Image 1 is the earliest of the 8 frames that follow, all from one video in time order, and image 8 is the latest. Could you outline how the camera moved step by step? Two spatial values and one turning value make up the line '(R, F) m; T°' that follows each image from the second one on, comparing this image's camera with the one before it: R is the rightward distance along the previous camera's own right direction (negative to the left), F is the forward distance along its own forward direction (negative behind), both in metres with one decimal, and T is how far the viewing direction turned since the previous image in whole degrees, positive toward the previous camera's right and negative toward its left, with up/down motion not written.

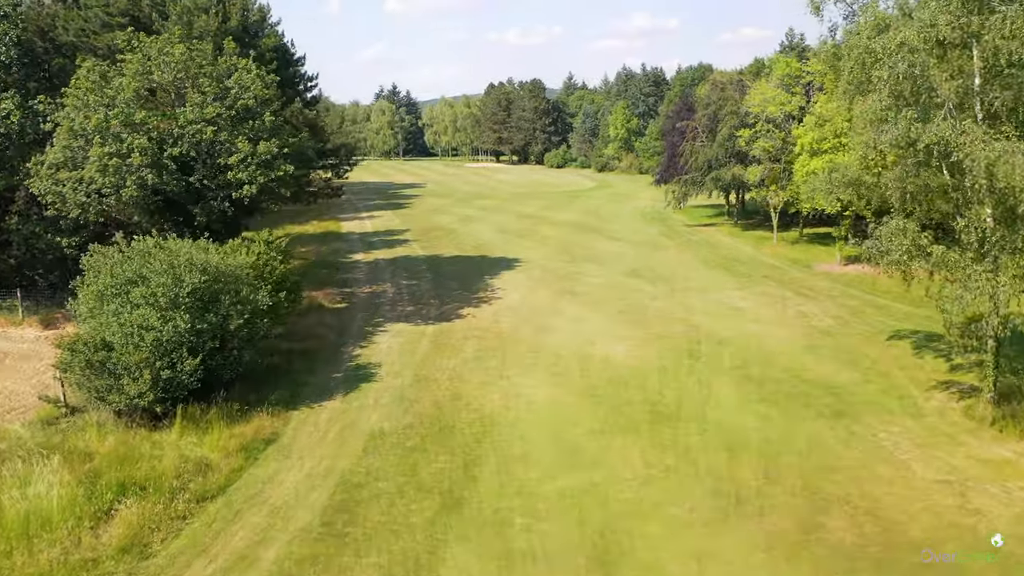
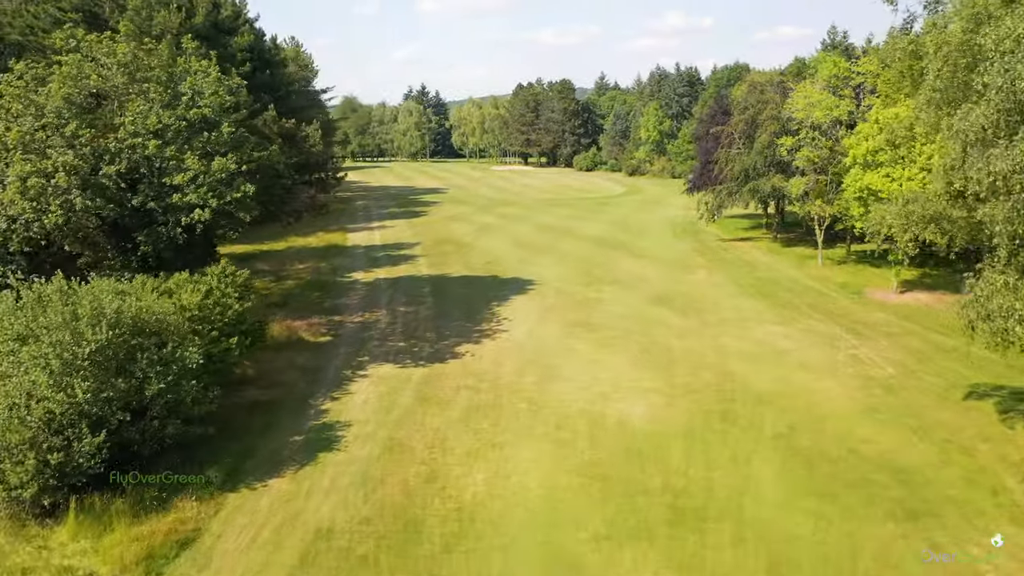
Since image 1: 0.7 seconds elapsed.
(+0.6, +2.7) m; -2°
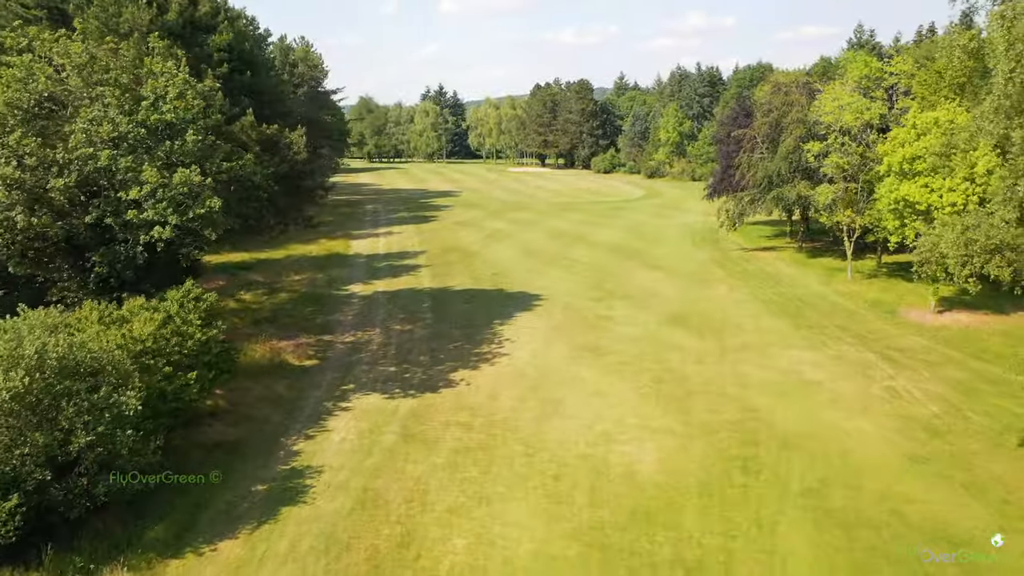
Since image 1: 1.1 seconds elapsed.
(+0.4, +1.6) m; -1°
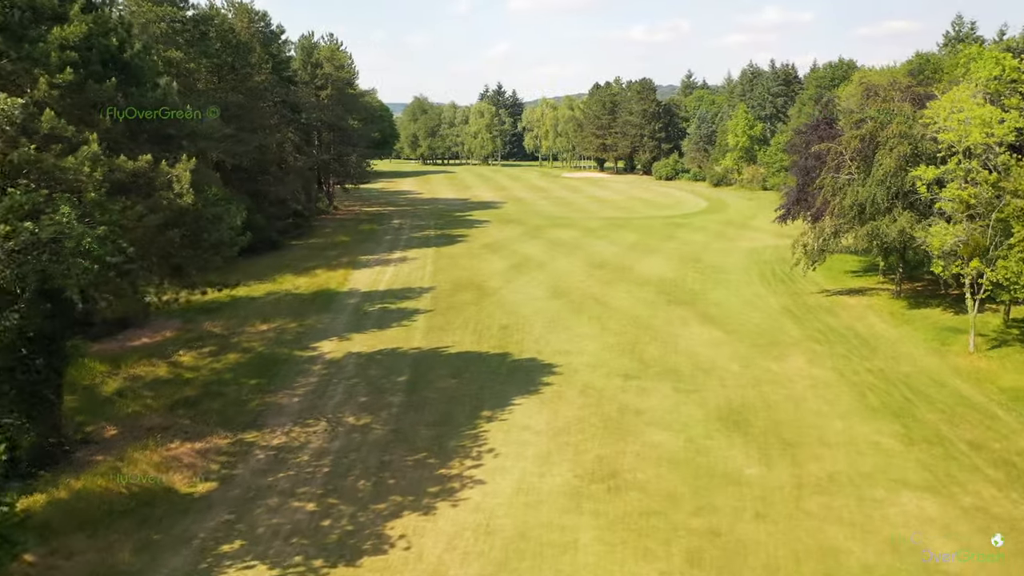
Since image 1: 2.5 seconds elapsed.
(+1.3, +5.6) m; -5°
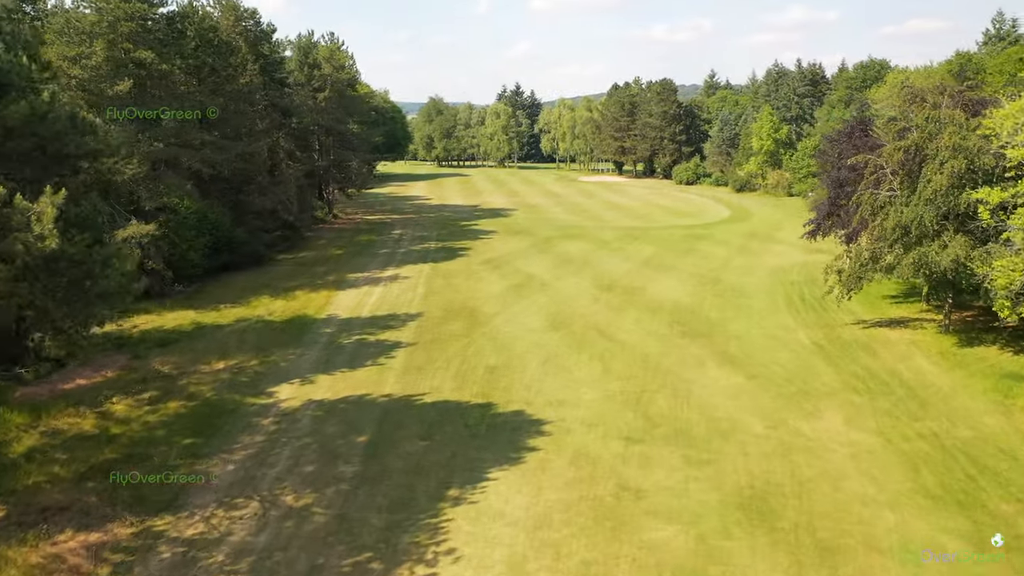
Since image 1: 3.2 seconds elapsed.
(+0.7, +2.8) m; -1°
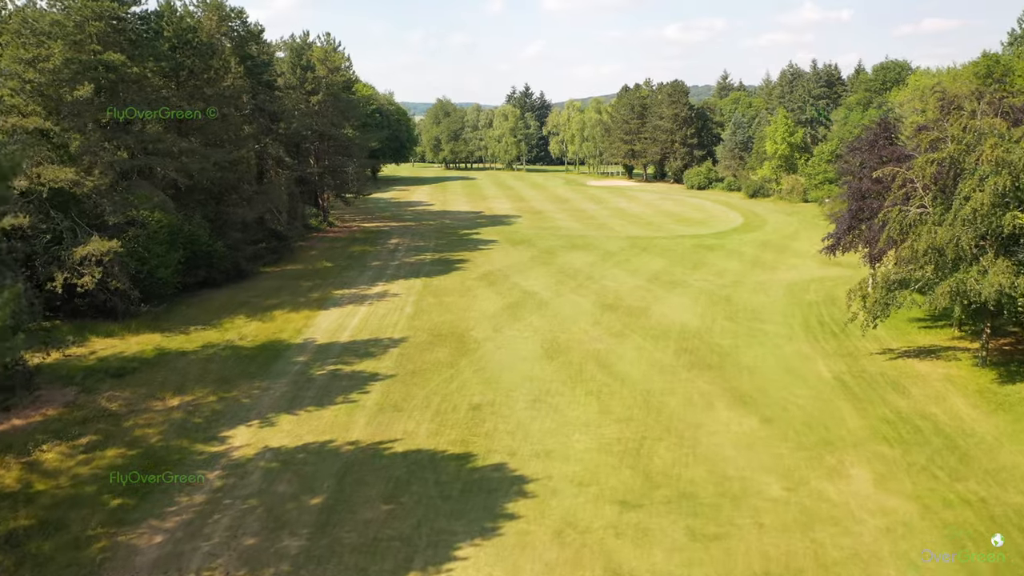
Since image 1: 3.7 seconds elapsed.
(+0.5, +2.0) m; -1°
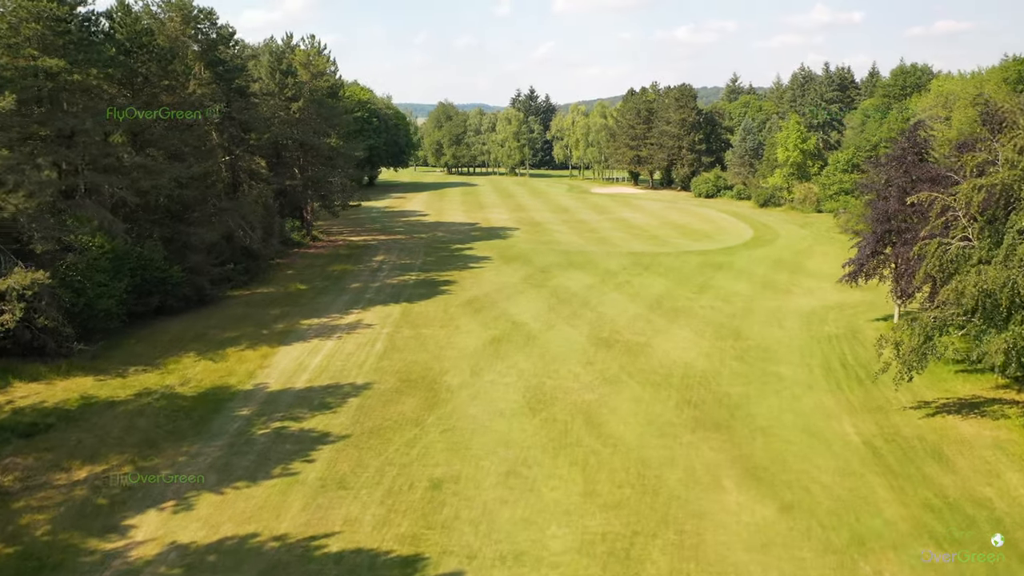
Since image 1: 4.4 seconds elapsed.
(+0.7, +2.8) m; -1°
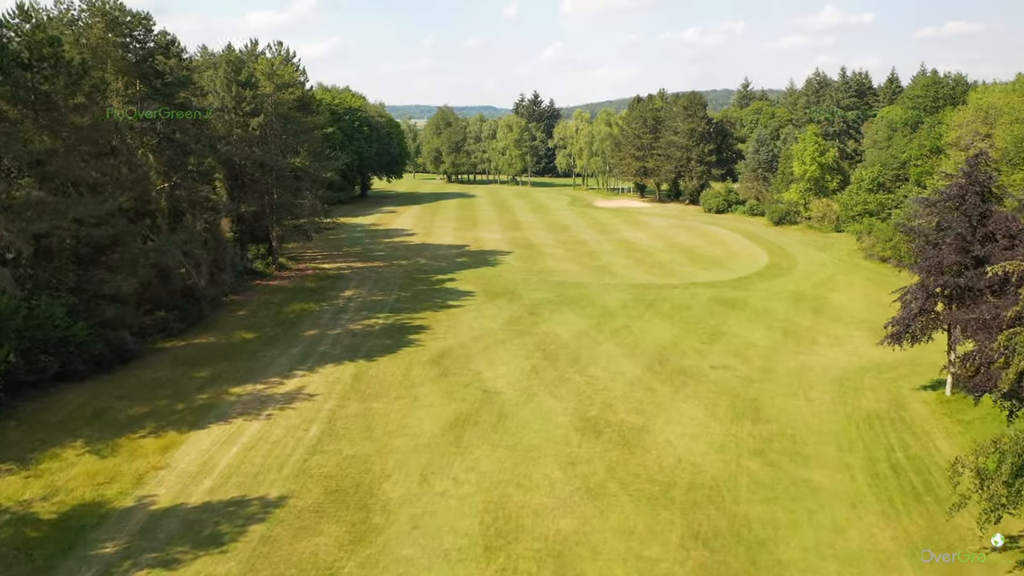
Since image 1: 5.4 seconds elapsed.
(+1.0, +4.4) m; -1°
